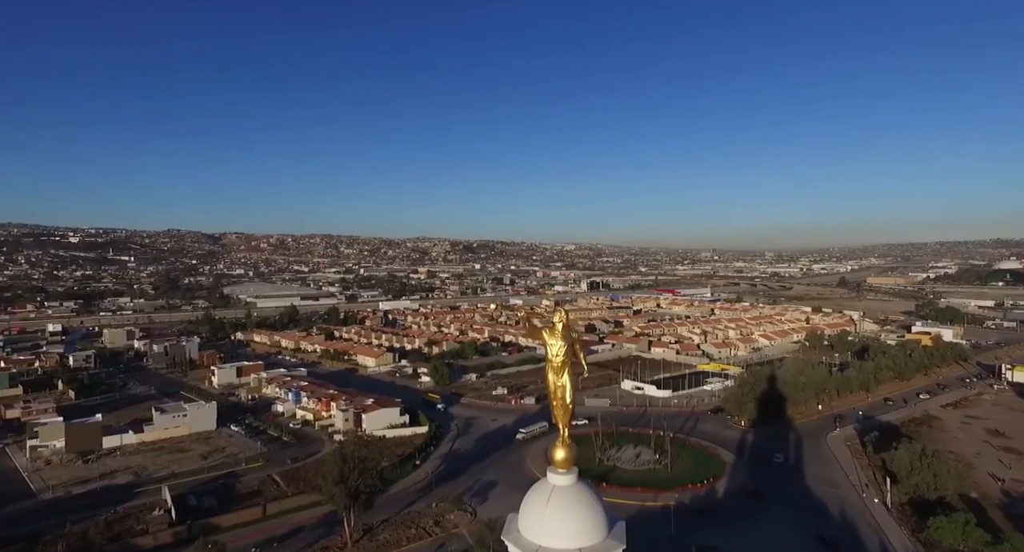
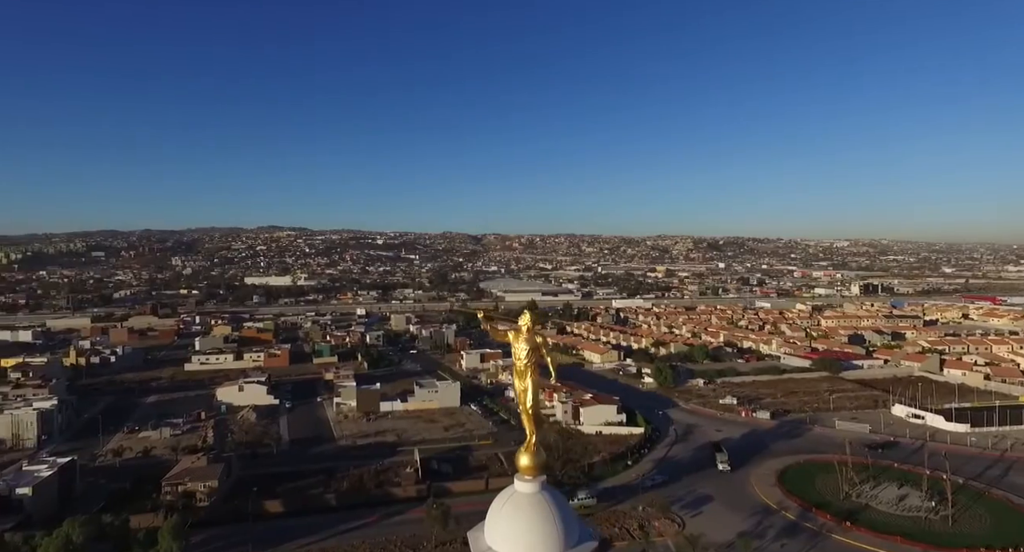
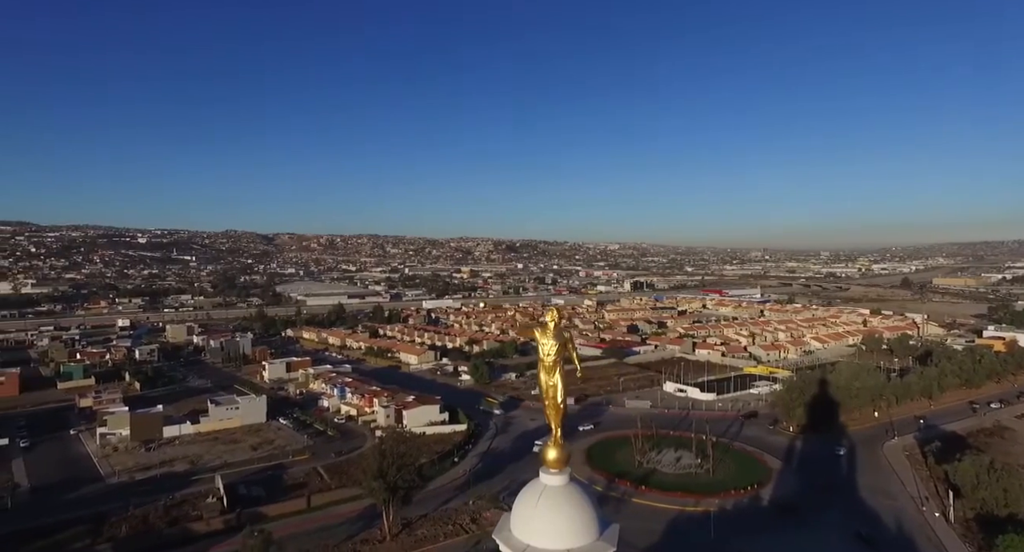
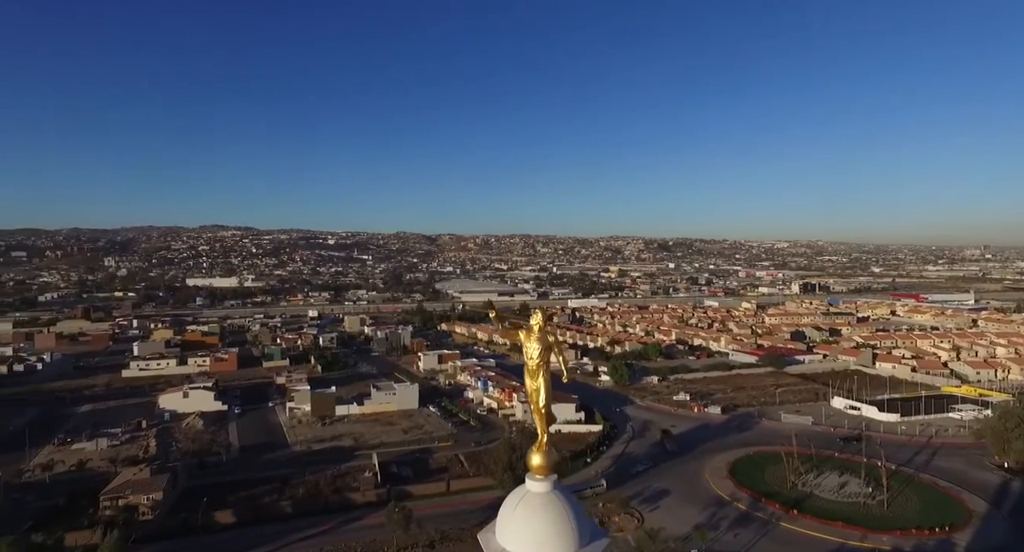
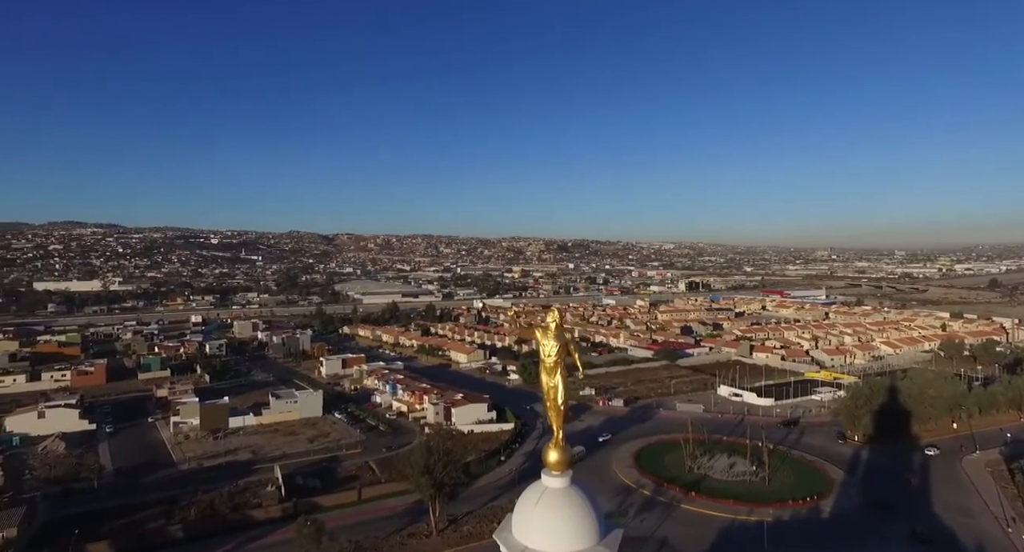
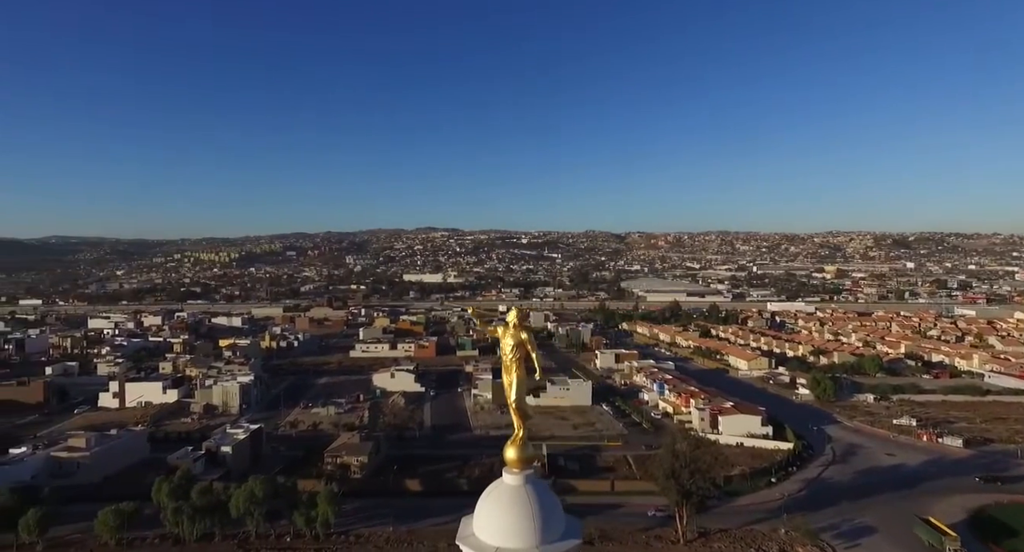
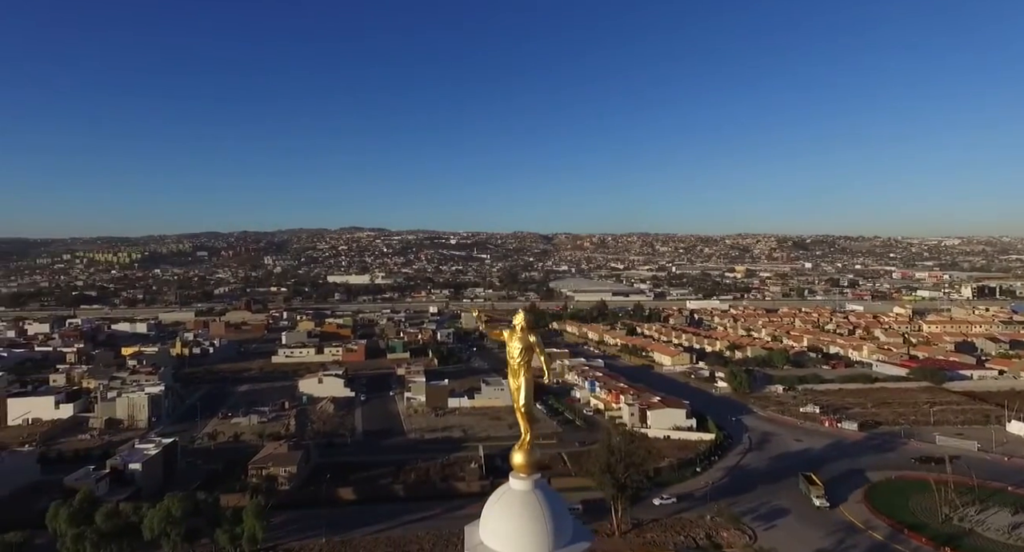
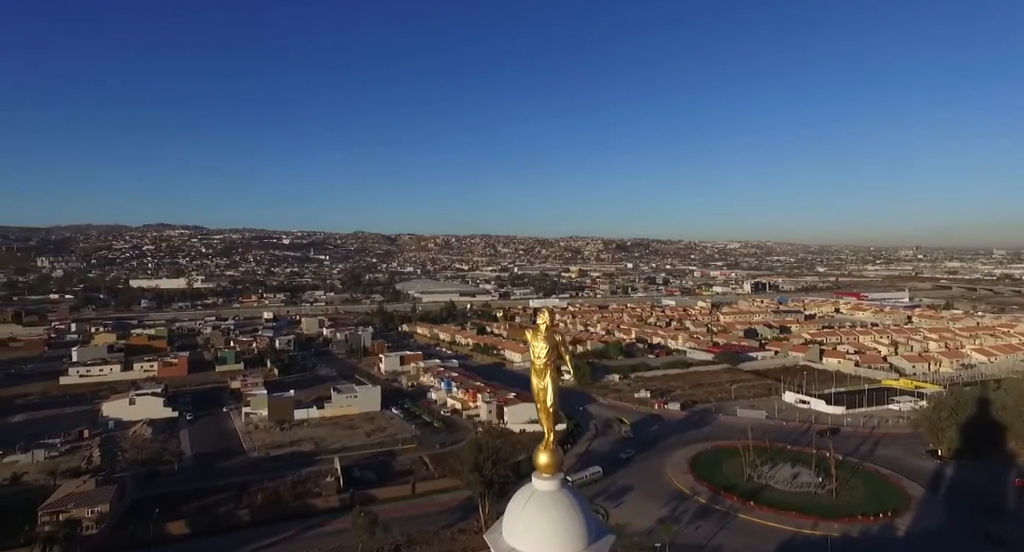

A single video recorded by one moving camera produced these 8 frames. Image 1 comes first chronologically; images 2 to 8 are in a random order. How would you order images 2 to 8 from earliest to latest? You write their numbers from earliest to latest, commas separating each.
3, 5, 8, 4, 2, 7, 6
